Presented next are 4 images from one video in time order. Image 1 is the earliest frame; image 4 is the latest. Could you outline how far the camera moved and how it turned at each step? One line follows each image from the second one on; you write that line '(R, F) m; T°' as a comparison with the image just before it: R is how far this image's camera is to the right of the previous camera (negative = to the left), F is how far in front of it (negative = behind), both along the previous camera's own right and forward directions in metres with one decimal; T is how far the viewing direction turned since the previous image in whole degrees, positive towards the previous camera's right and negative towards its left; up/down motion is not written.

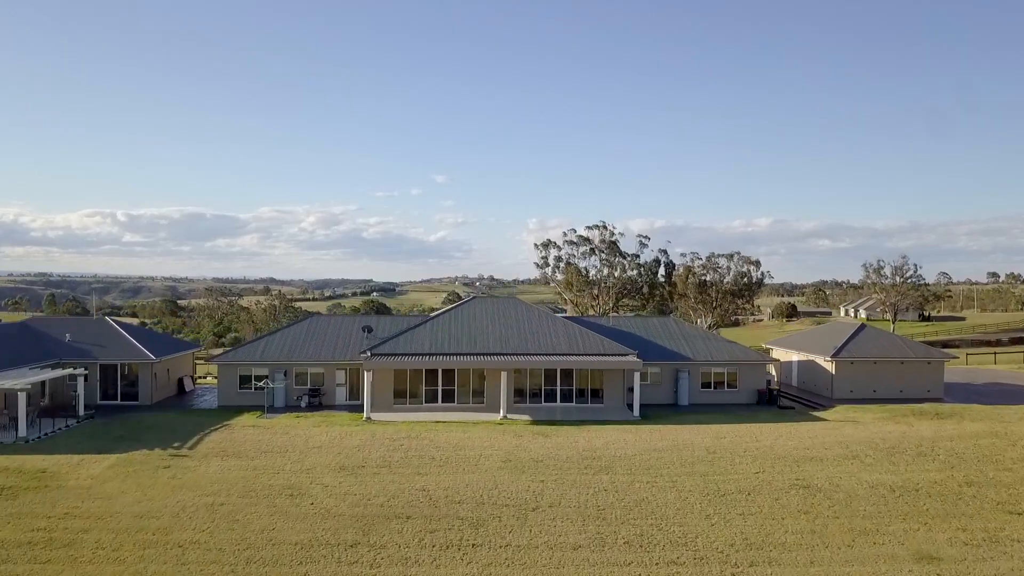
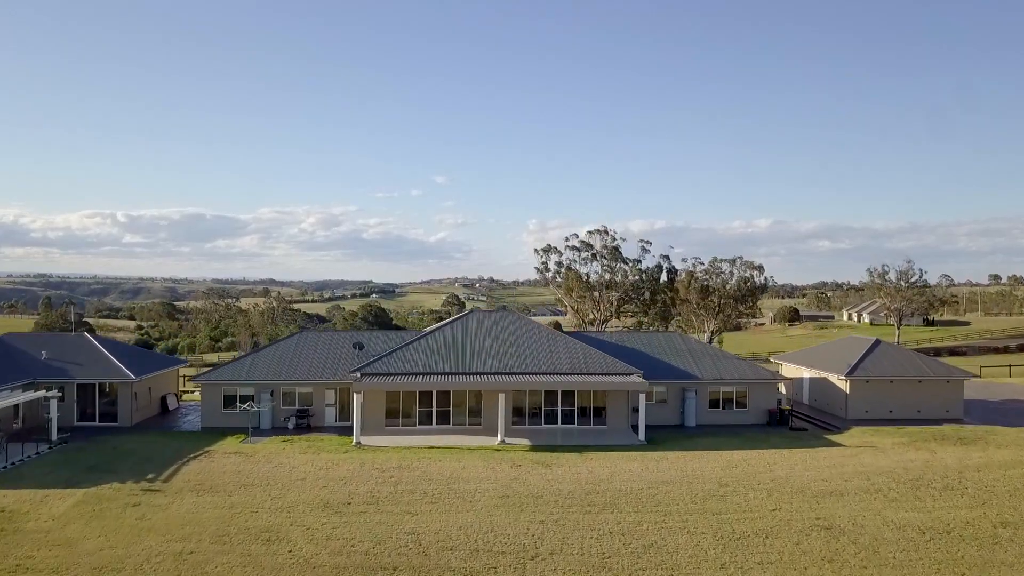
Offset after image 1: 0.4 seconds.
(+0.1, +1.4) m; 0°
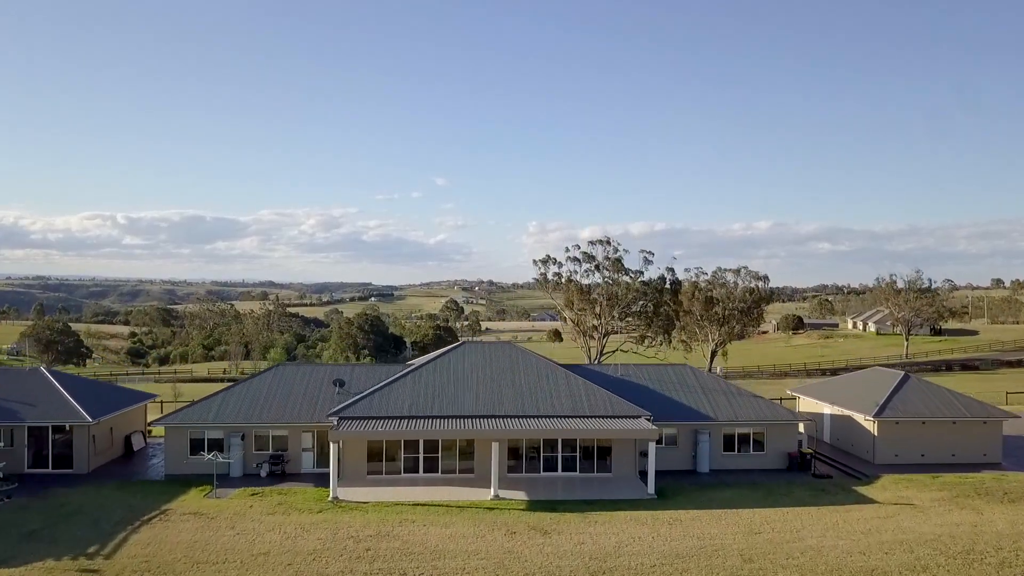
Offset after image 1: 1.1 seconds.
(+0.2, +2.4) m; 0°
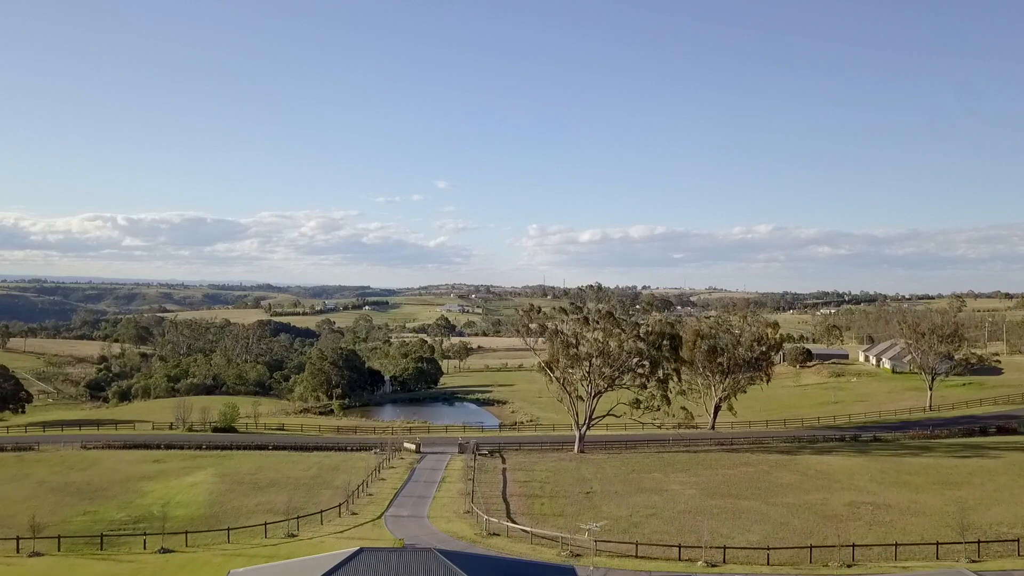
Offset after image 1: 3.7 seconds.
(+2.1, +8.9) m; 0°
